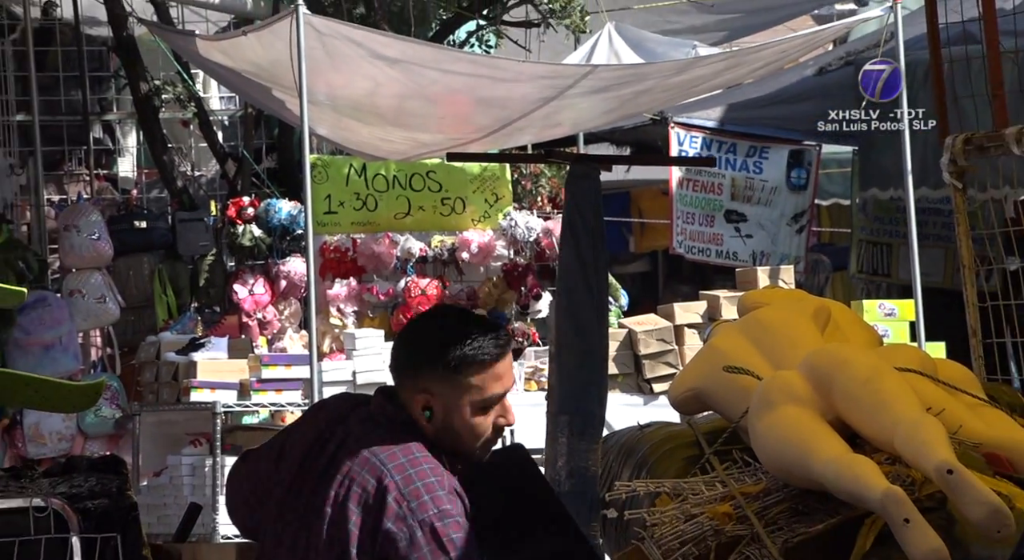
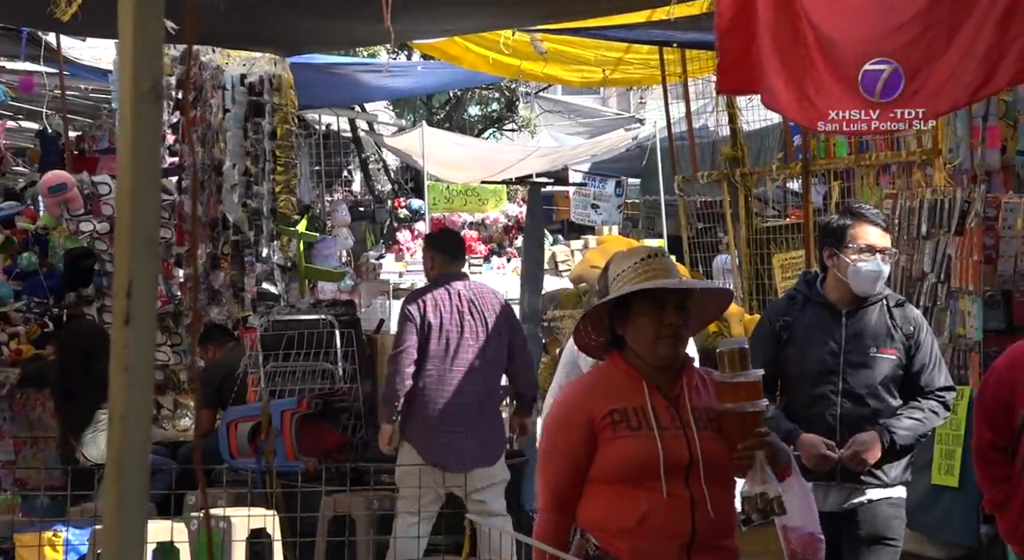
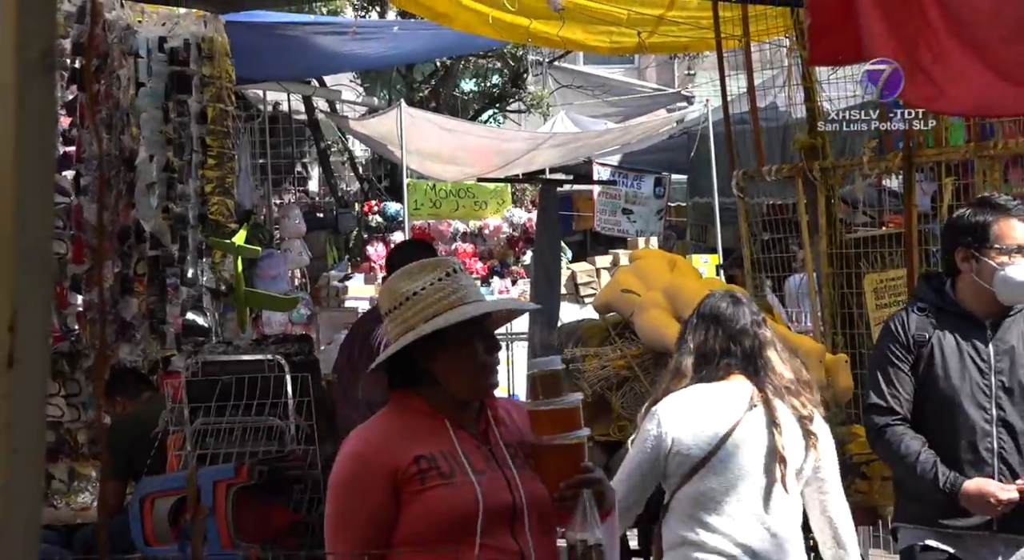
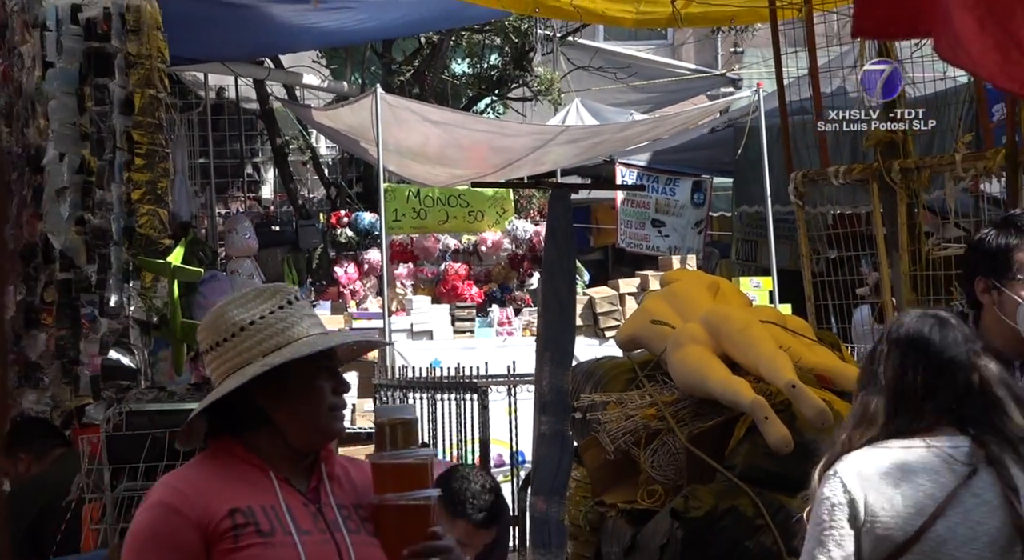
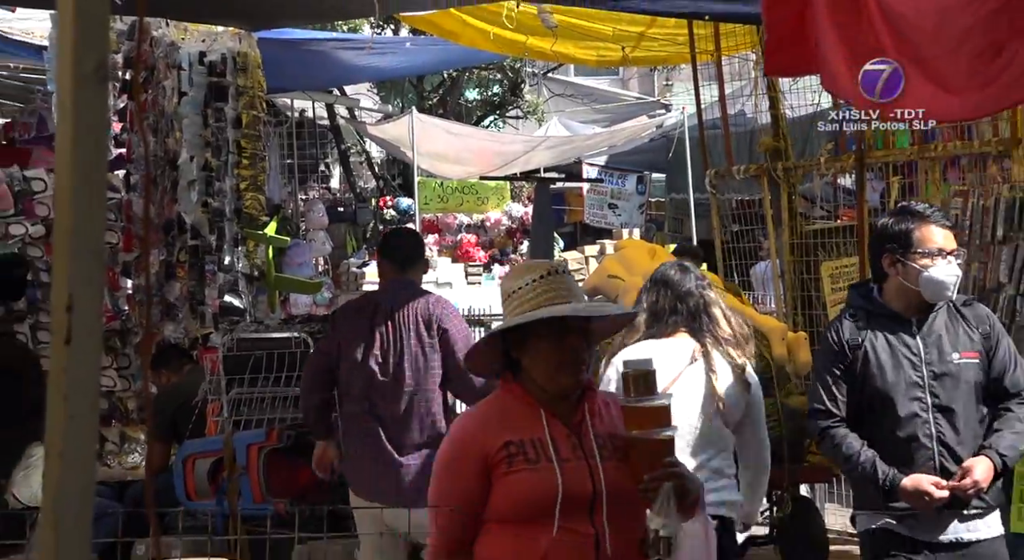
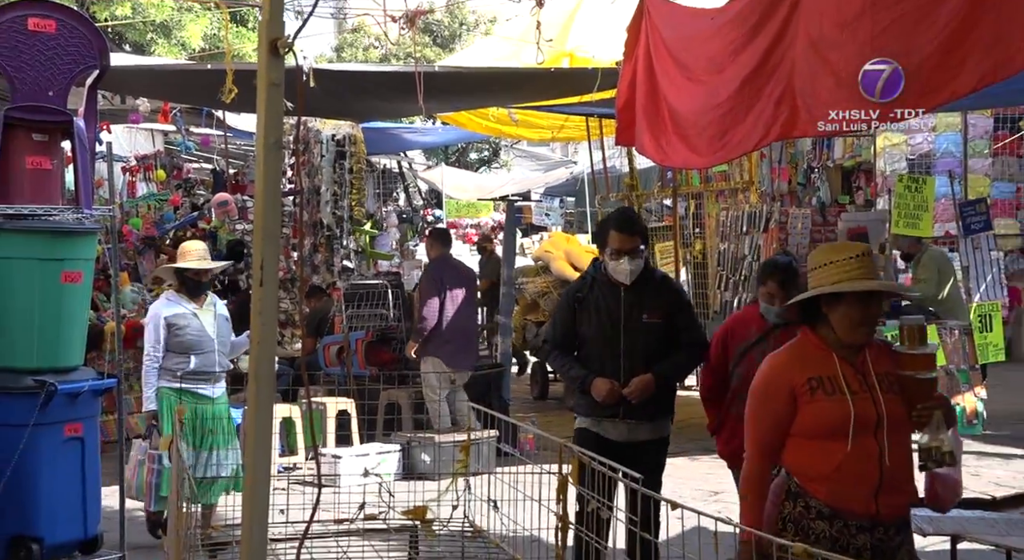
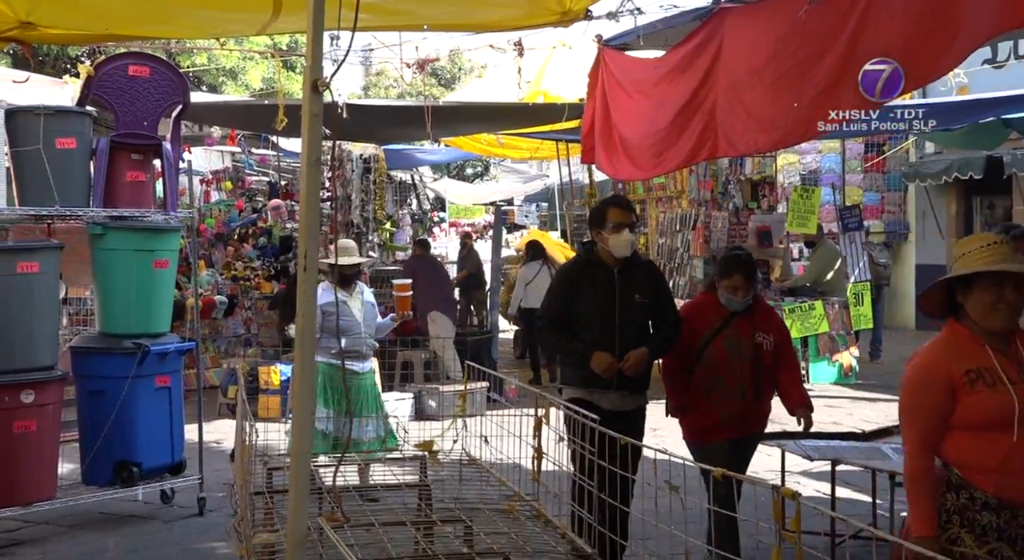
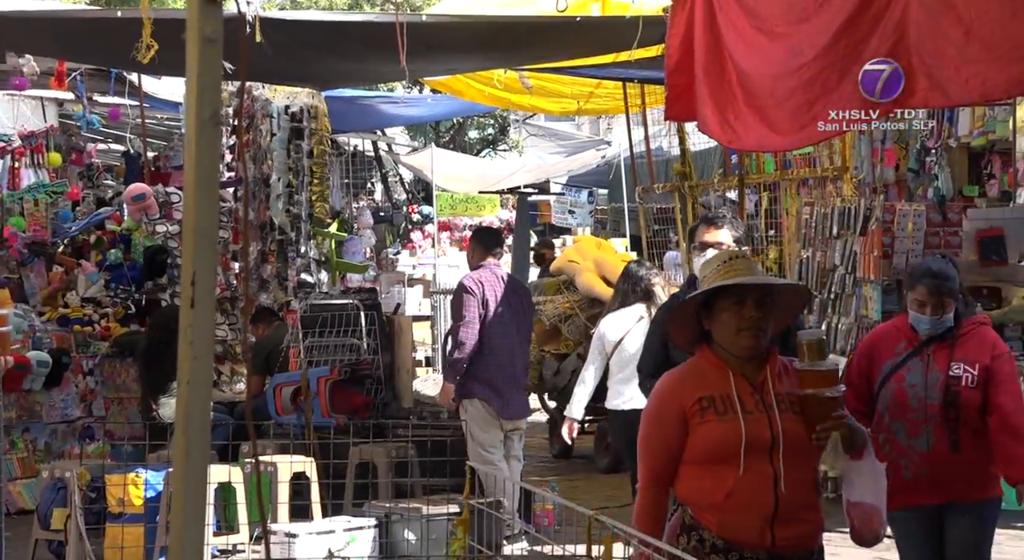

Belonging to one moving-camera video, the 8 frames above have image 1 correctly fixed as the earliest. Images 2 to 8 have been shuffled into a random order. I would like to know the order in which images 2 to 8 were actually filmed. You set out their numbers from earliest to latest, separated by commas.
4, 3, 5, 2, 8, 6, 7
